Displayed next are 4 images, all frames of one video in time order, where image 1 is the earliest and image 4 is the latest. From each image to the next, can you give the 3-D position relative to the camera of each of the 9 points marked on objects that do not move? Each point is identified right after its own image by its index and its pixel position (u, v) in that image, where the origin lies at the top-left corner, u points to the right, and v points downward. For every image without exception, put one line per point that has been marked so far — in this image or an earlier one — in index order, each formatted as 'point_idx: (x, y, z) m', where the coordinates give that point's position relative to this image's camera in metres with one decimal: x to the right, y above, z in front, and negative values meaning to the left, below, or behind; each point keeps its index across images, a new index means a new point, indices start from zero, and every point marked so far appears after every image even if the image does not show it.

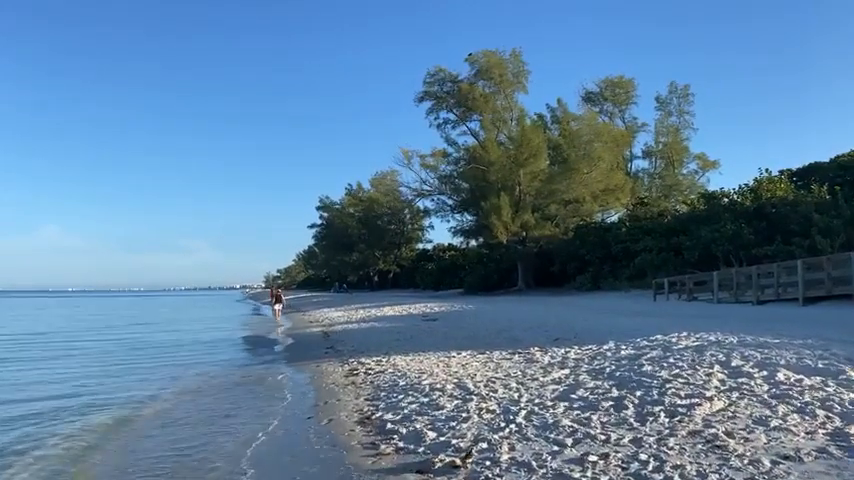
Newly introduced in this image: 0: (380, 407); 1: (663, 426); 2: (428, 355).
0: (-0.6, -2.0, +8.3) m
1: (+2.0, -1.6, +5.9) m
2: (0.0, -2.2, +13.1) m
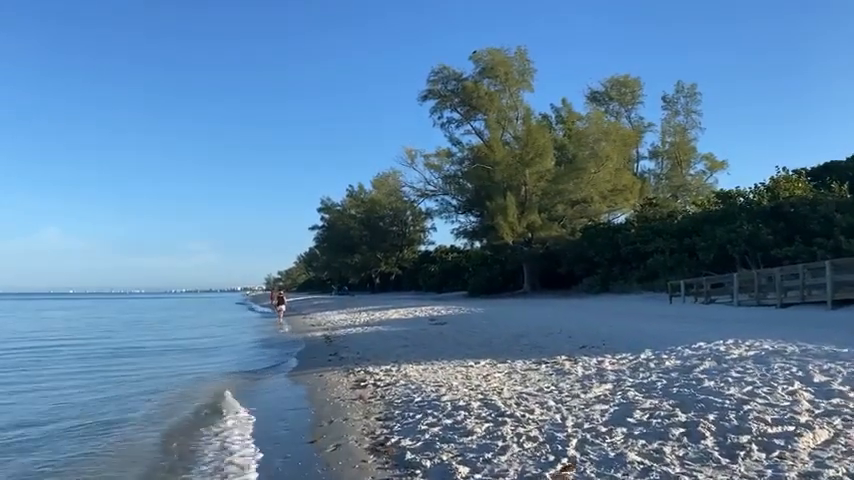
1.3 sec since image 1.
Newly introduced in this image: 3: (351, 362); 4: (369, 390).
0: (-0.3, -2.0, +7.1) m
1: (+2.3, -1.5, +4.6) m
2: (+0.3, -2.1, +11.9) m
3: (-1.5, -2.4, +13.5) m
4: (-0.9, -2.2, +10.0) m
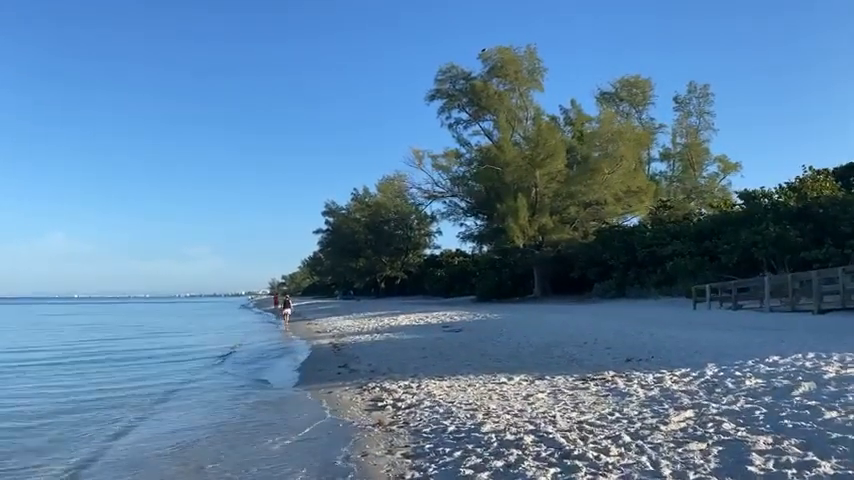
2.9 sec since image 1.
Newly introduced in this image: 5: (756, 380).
0: (0.0, -1.9, +5.5) m
1: (+2.6, -1.4, +3.1) m
2: (+0.7, -2.1, +10.4) m
3: (-1.1, -2.4, +12.0) m
4: (-0.5, -2.1, +8.5) m
5: (+3.8, -1.6, +7.9) m
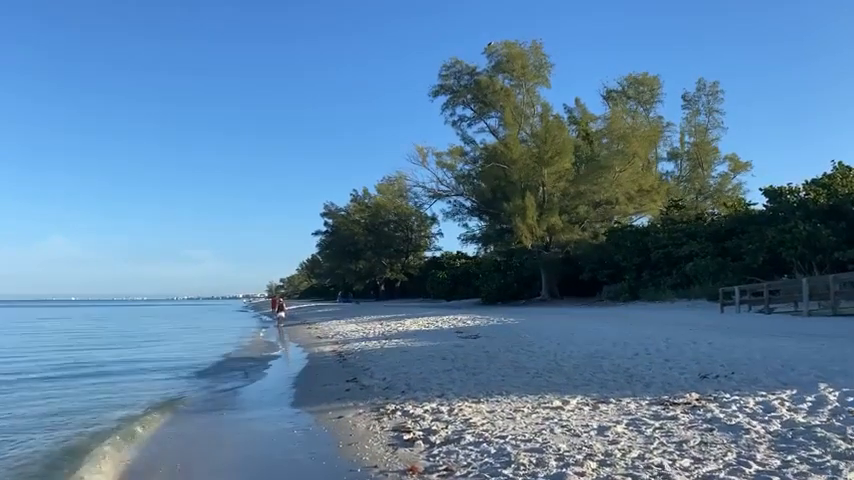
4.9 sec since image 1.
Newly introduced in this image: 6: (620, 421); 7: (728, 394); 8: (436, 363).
0: (+0.4, -1.7, +3.5) m
1: (+3.0, -1.3, +1.1) m
2: (+1.1, -2.0, +8.4) m
3: (-0.7, -2.3, +10.0) m
4: (-0.1, -2.0, +6.5) m
5: (+4.2, -1.5, +5.9) m
6: (+2.0, -1.8, +7.0) m
7: (+3.5, -1.7, +7.9) m
8: (+0.2, -2.3, +12.7) m
